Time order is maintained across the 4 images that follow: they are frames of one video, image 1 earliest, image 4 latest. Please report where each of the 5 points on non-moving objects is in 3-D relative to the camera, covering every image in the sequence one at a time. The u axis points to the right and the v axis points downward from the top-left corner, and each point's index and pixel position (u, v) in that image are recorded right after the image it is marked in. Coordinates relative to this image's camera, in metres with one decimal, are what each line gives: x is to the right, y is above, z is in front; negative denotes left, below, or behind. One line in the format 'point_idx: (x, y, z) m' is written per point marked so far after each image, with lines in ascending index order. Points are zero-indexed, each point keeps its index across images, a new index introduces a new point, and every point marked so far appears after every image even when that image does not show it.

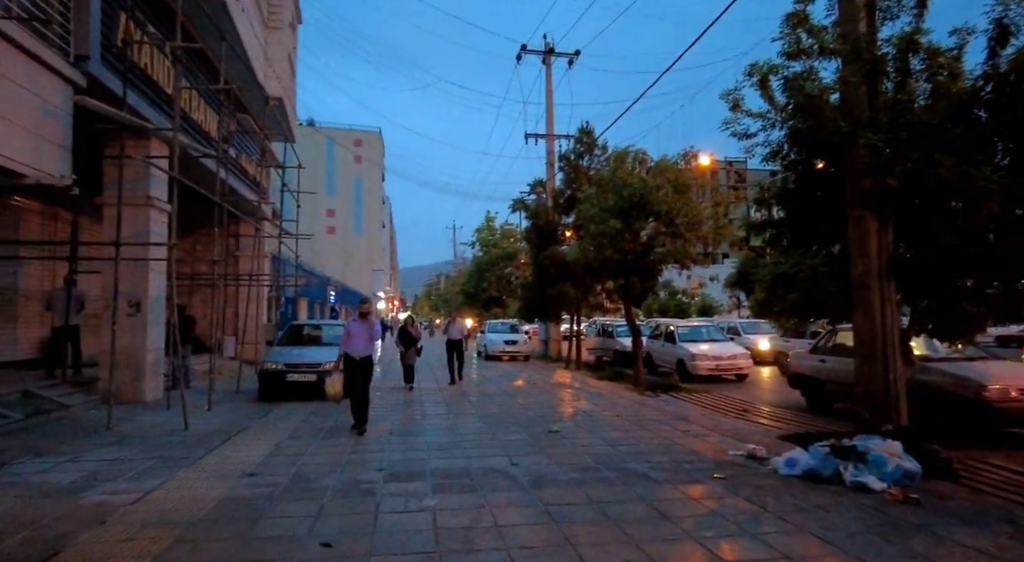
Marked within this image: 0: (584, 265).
0: (+1.9, +0.5, +15.7) m
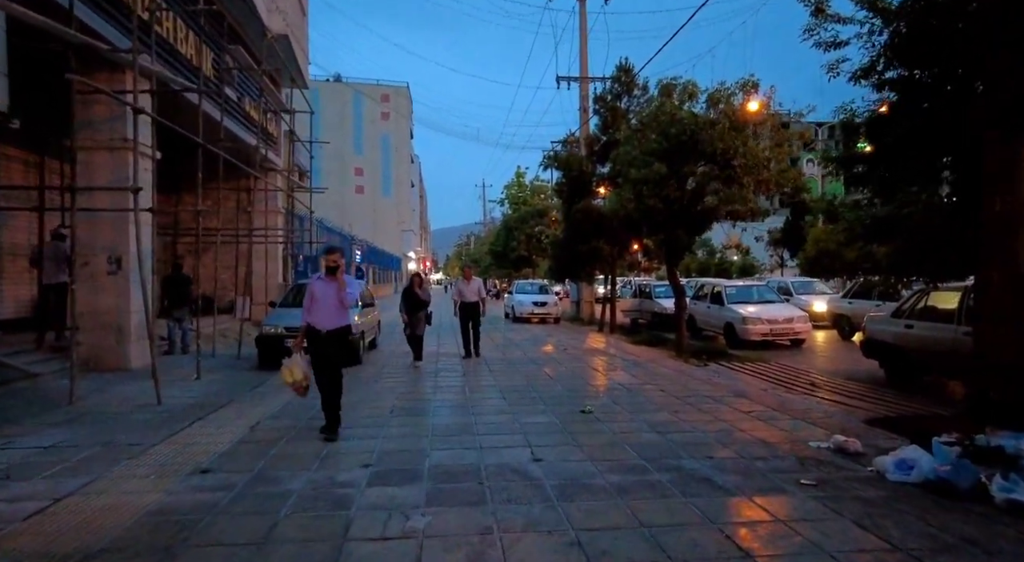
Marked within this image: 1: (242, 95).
0: (+2.5, +1.5, +14.0) m
1: (-6.7, +4.6, +14.9) m
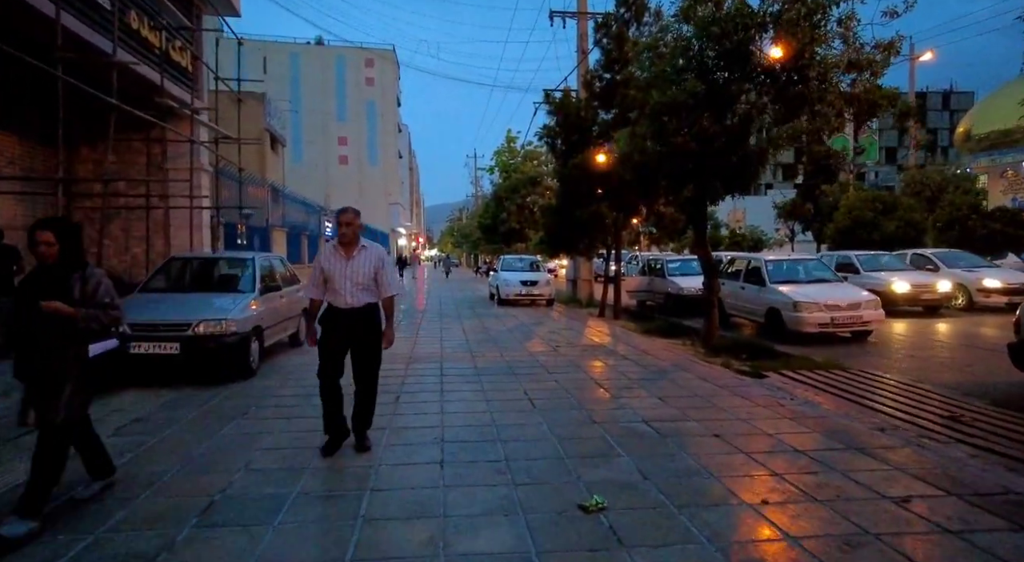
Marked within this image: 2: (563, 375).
0: (+2.1, +2.0, +10.3) m
1: (-7.2, +5.1, +11.0) m
2: (+0.7, -1.2, +8.0) m
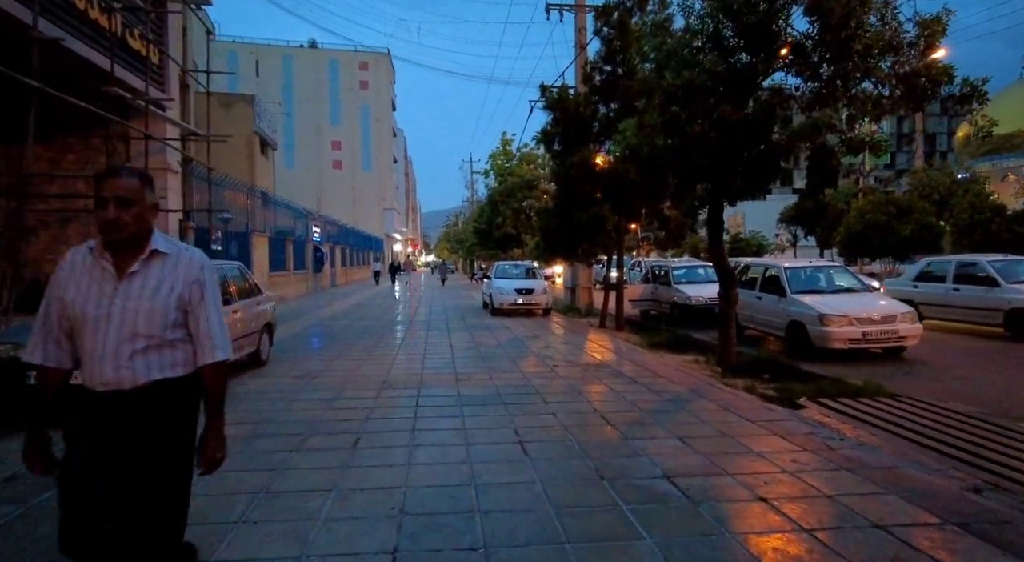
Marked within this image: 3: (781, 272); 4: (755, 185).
0: (+1.9, +1.8, +9.0) m
1: (-7.3, +4.9, +9.8) m
2: (+0.6, -1.4, +6.8) m
3: (+5.2, +0.2, +11.6) m
4: (+3.5, +1.4, +8.6) m
